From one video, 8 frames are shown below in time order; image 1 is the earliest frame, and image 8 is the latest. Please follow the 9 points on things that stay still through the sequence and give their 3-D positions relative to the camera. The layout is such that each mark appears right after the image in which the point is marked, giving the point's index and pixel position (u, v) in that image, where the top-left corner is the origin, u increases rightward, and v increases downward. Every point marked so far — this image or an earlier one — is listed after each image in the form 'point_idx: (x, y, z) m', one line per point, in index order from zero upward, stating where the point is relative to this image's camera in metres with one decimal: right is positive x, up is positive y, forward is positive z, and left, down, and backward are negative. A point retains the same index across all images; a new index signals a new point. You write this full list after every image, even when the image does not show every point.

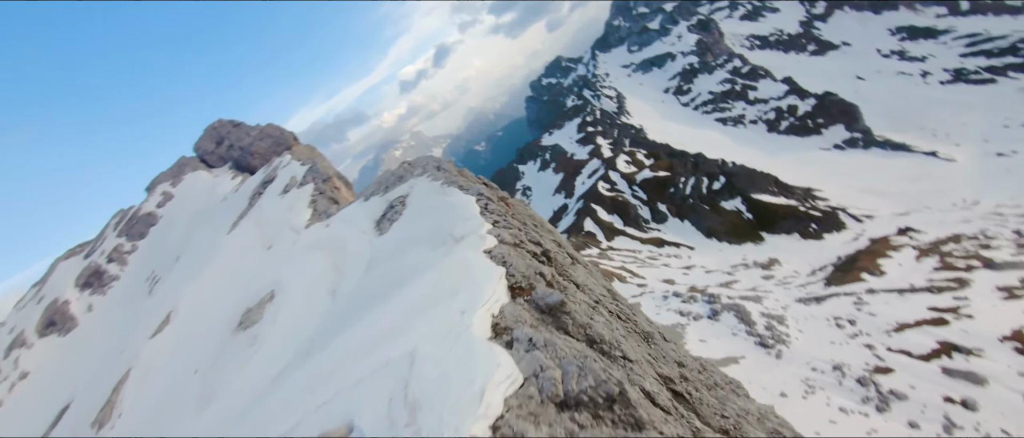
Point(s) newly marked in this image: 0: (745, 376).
0: (+9.8, -6.2, +18.3) m
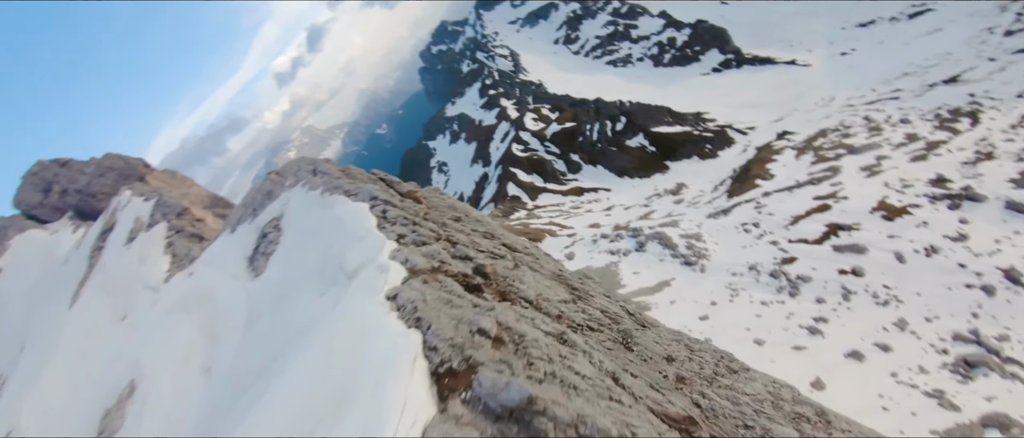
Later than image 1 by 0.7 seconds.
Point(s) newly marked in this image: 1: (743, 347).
0: (+7.7, -3.2, +19.4) m
1: (+8.5, -4.6, +15.9) m
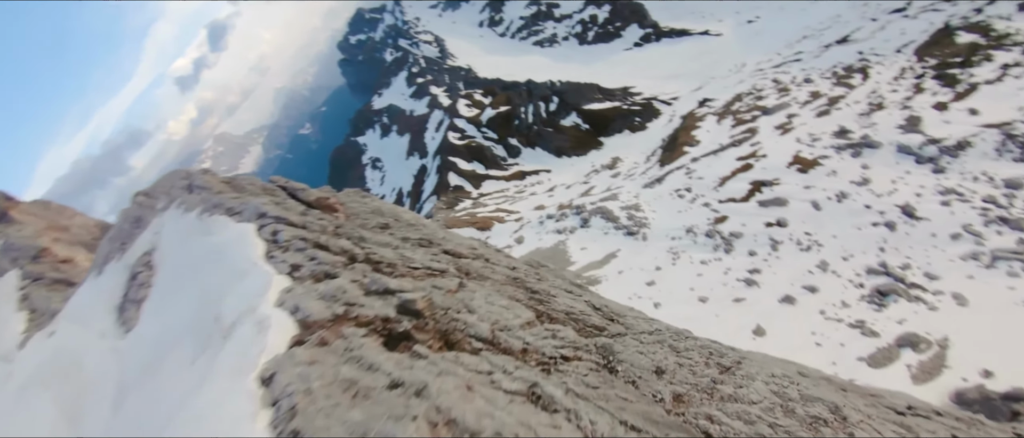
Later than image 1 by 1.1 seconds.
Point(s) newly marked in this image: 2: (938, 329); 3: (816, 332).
0: (+5.4, -1.9, +19.9) m
1: (+6.9, -3.3, +16.5) m
2: (+13.9, -3.5, +13.9) m
3: (+10.5, -3.8, +14.7) m
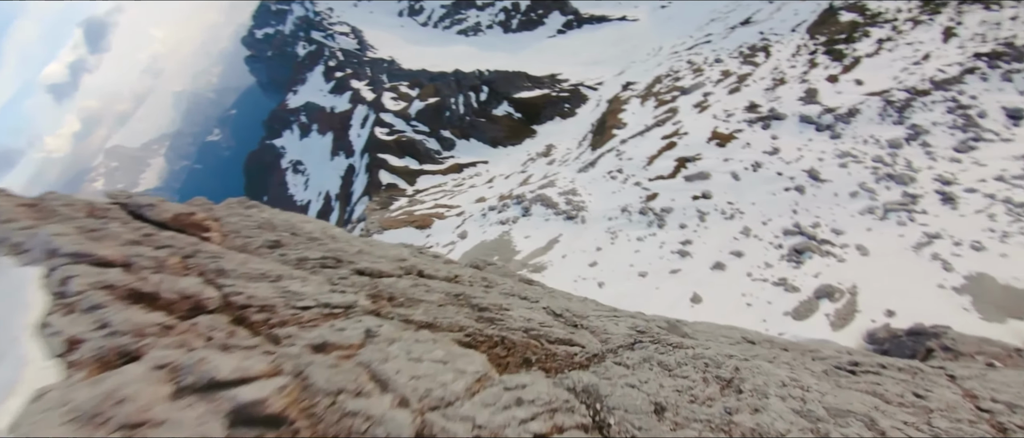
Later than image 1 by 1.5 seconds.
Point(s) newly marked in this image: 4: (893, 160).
0: (+2.7, -1.2, +20.0) m
1: (+4.8, -2.5, +17.0) m
2: (+12.1, -2.1, +15.3) m
3: (+8.6, -2.7, +15.6) m
4: (+17.8, +2.8, +19.7) m
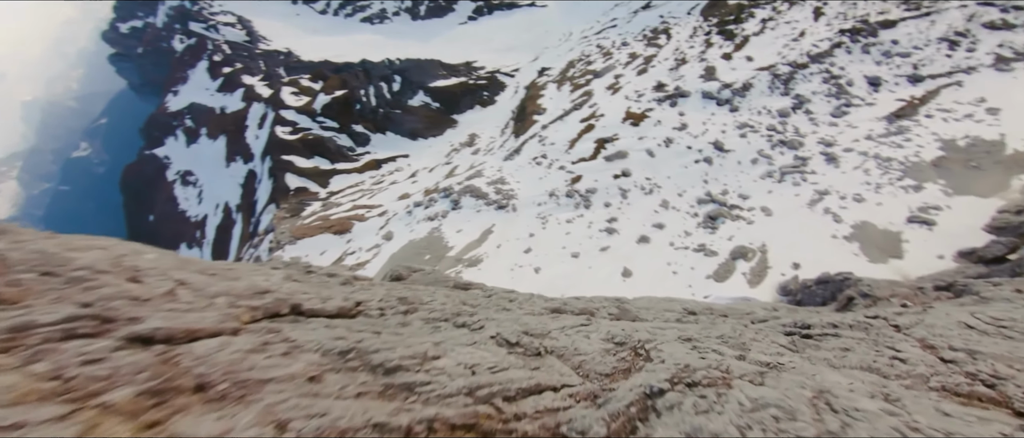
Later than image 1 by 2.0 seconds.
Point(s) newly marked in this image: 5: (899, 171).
0: (-0.5, -0.6, +19.6) m
1: (+2.2, -1.8, +16.9) m
2: (+9.6, -0.8, +16.5) m
3: (+6.2, -1.7, +16.3) m
4: (+14.0, +4.7, +21.6) m
5: (+15.9, +2.0, +17.3) m
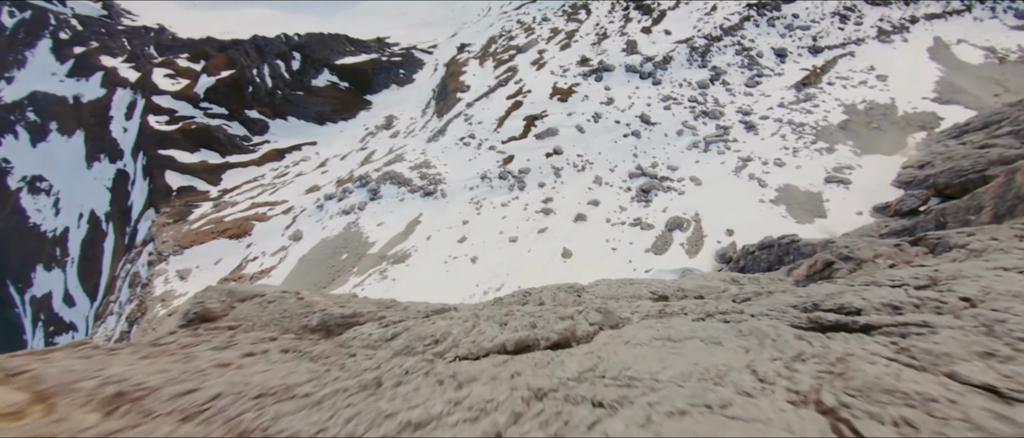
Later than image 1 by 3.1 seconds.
0: (-3.5, -0.1, +17.7) m
1: (-0.3, -1.2, +15.6) m
2: (+6.9, +0.4, +16.3) m
3: (+3.7, -0.8, +15.6) m
4: (+10.1, +6.3, +21.9) m
5: (+12.8, +3.6, +18.0) m
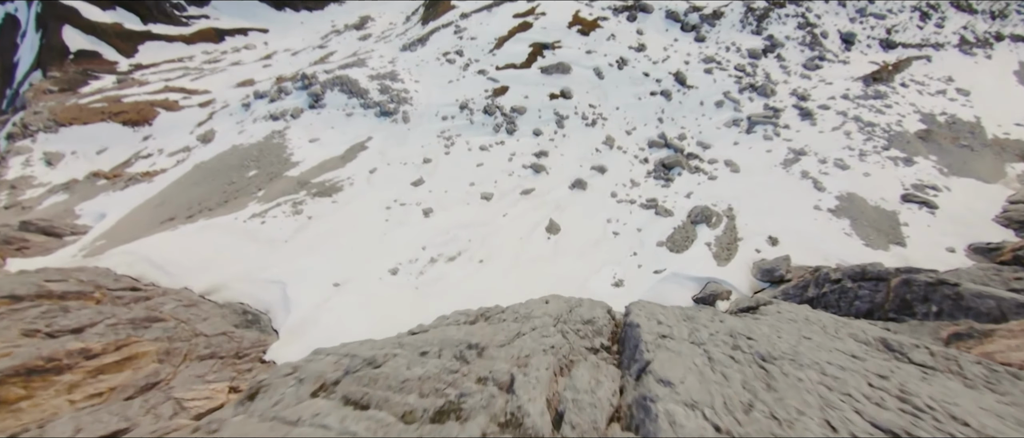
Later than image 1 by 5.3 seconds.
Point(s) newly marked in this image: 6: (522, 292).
0: (-4.1, +2.1, +13.2) m
1: (-1.2, +0.3, +11.4) m
2: (+6.2, +0.5, +12.4) m
3: (+2.9, 0.0, +11.6) m
4: (+10.2, +6.2, +17.7) m
5: (+12.5, +2.7, +14.2) m
6: (+0.2, -1.6, +9.4) m
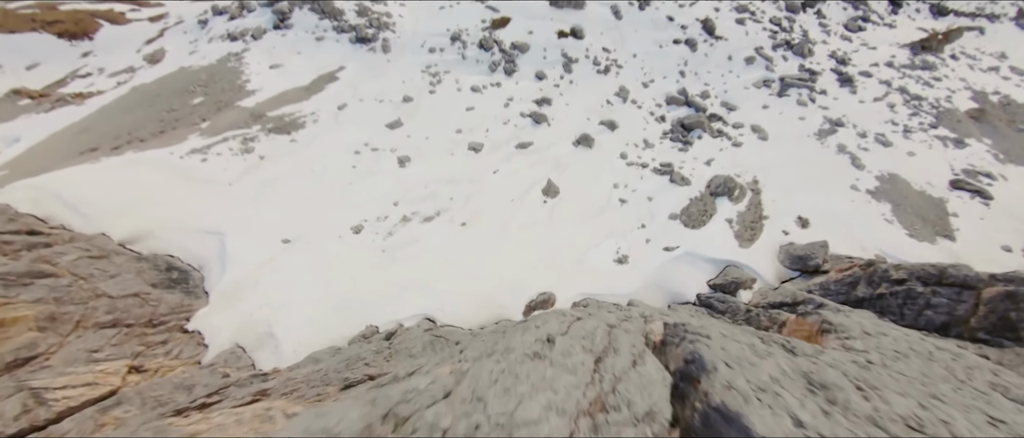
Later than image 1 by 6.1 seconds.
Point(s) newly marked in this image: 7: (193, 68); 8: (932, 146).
0: (-4.2, +3.6, +11.2) m
1: (-1.3, +1.4, +9.6) m
2: (+6.1, +1.2, +10.8) m
3: (+2.7, +0.8, +10.0) m
4: (+10.3, +7.2, +15.6) m
5: (+12.5, +3.1, +12.5) m
6: (-0.1, -0.8, +7.9) m
7: (-8.7, +4.1, +11.5) m
8: (+11.5, +2.0, +11.5) m
